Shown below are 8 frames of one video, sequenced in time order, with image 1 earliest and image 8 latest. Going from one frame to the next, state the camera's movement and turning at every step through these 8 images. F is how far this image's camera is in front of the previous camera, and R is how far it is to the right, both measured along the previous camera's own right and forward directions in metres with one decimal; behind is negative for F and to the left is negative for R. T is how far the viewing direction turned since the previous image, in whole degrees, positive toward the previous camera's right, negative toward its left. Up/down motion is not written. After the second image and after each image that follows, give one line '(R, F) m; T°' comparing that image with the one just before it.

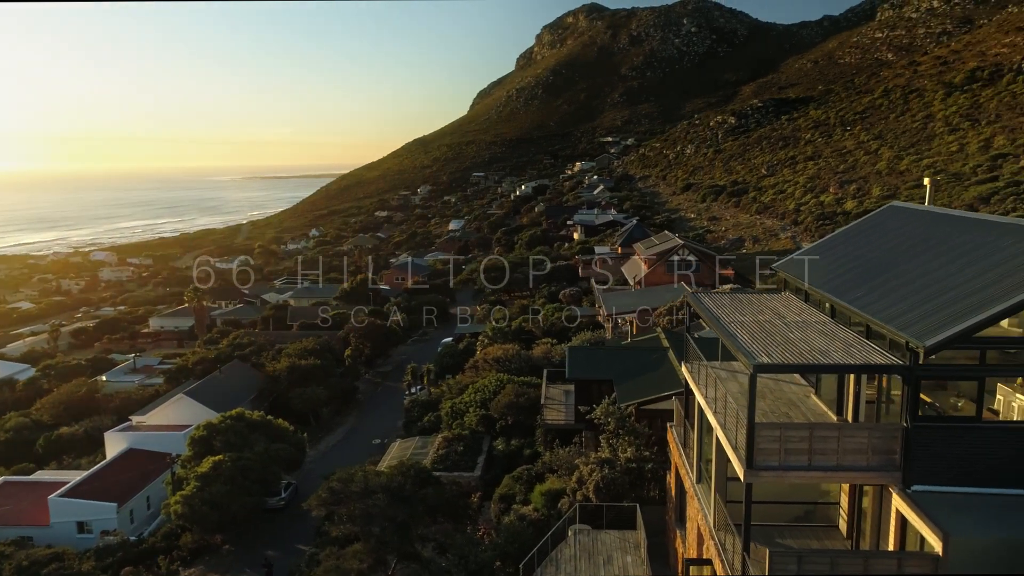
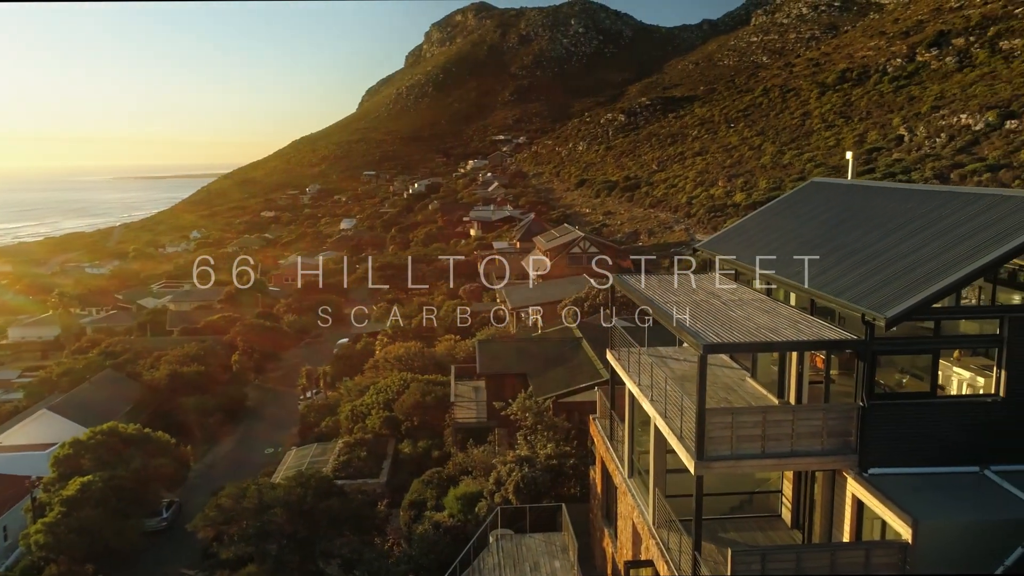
(-0.3, +1.5) m; +8°
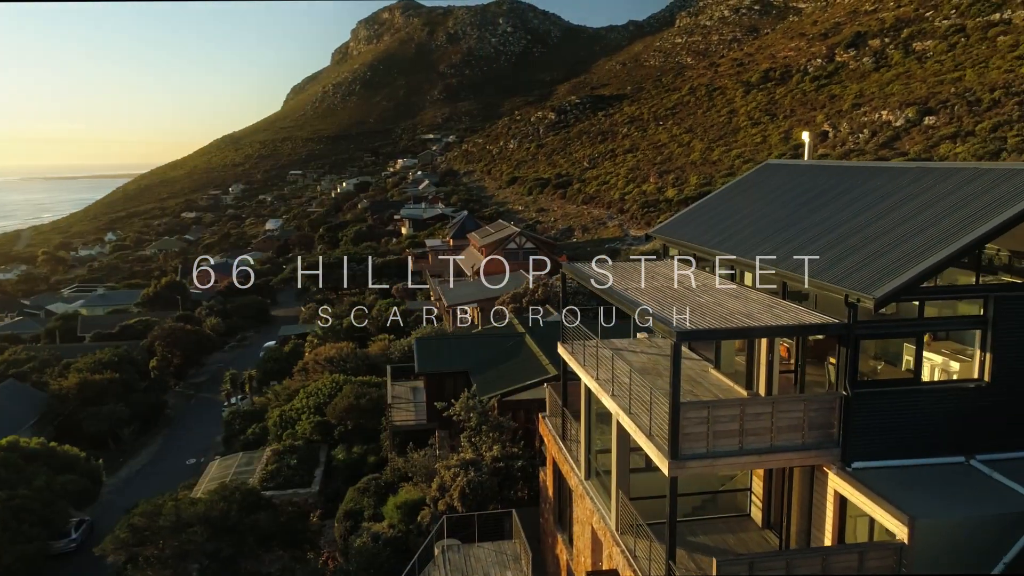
(-0.2, +1.2) m; +5°
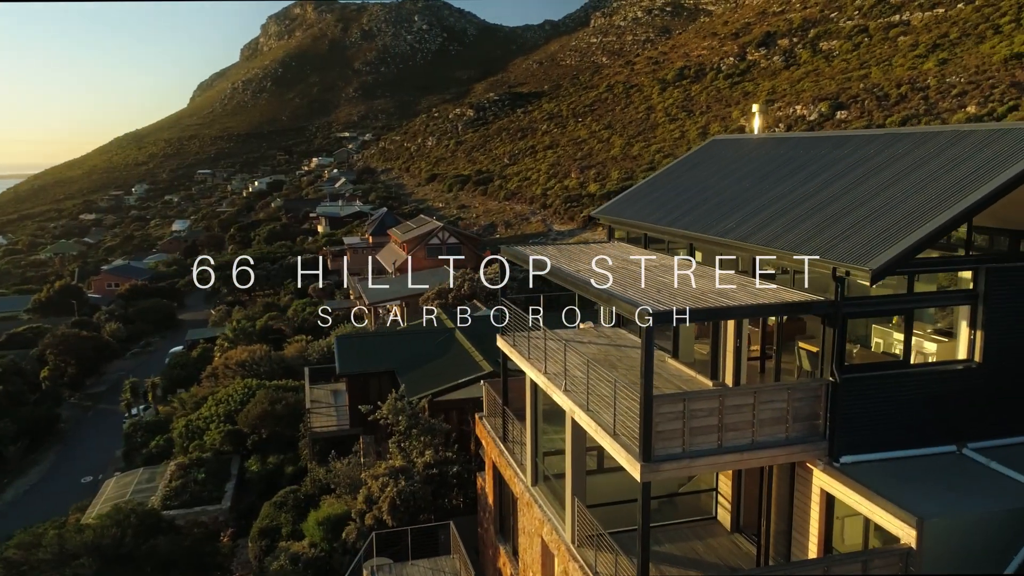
(-0.2, +1.5) m; +6°
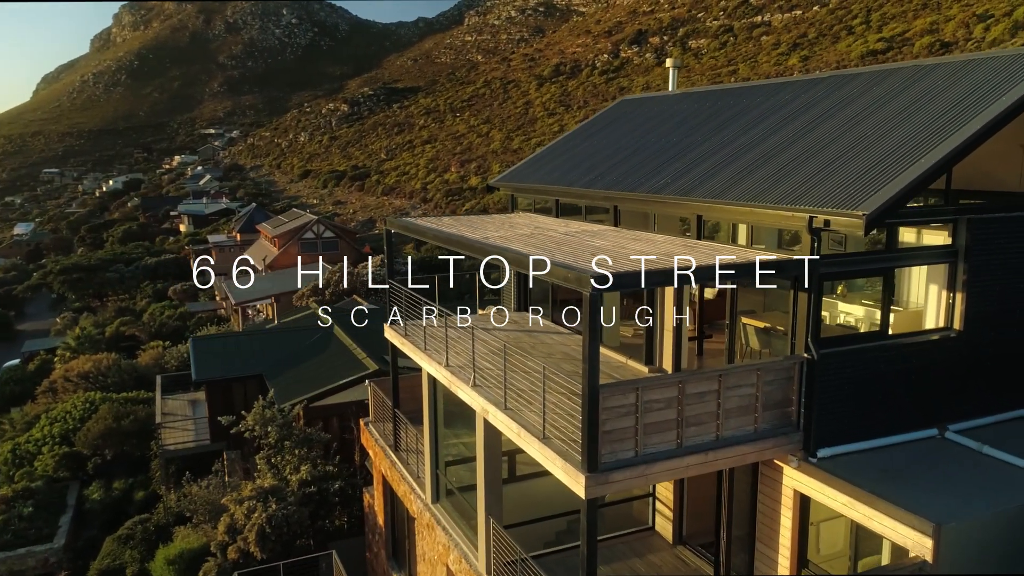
(-0.1, +2.0) m; +9°
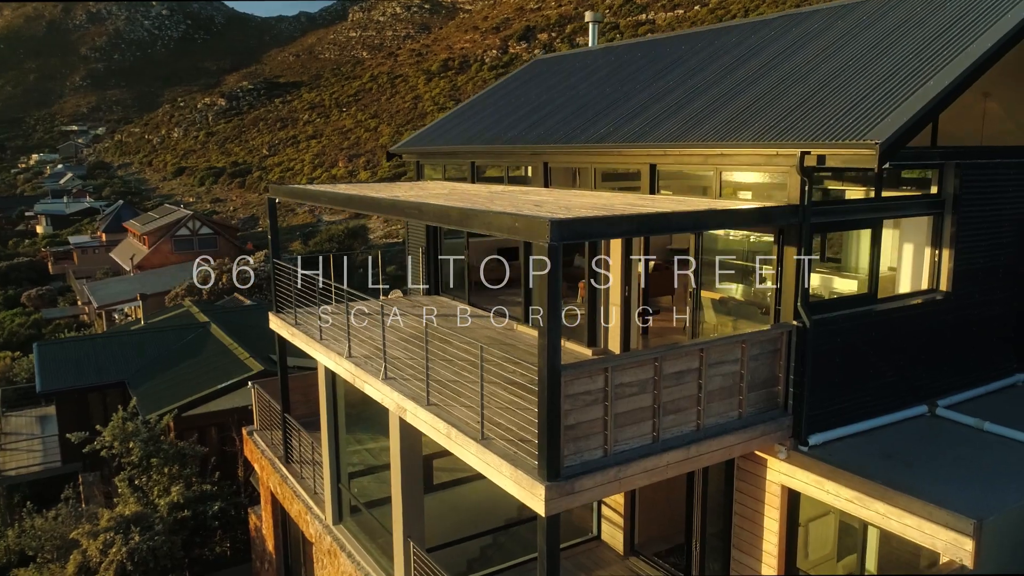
(-0.2, +1.5) m; +8°
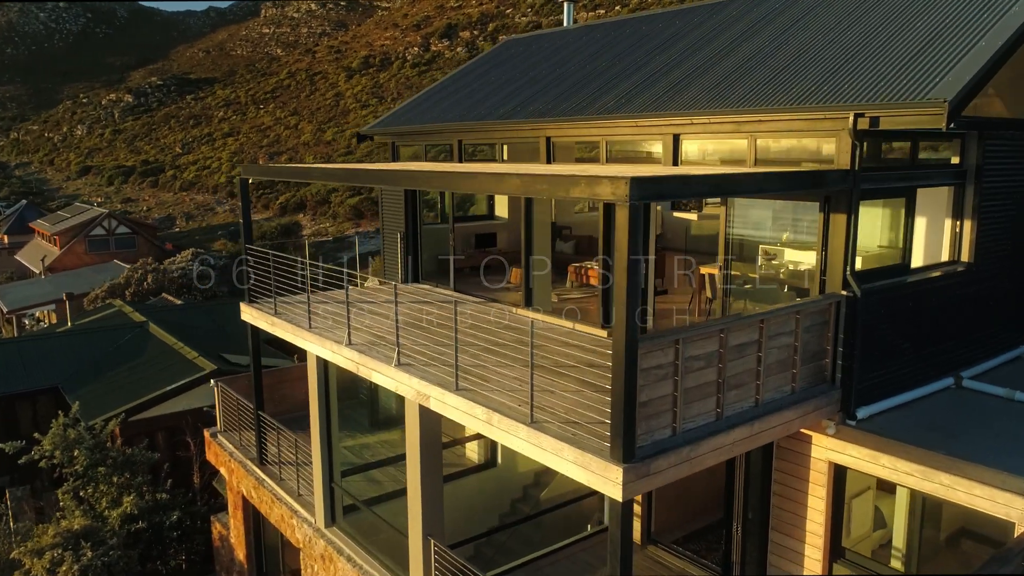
(-0.8, +0.5) m; +6°
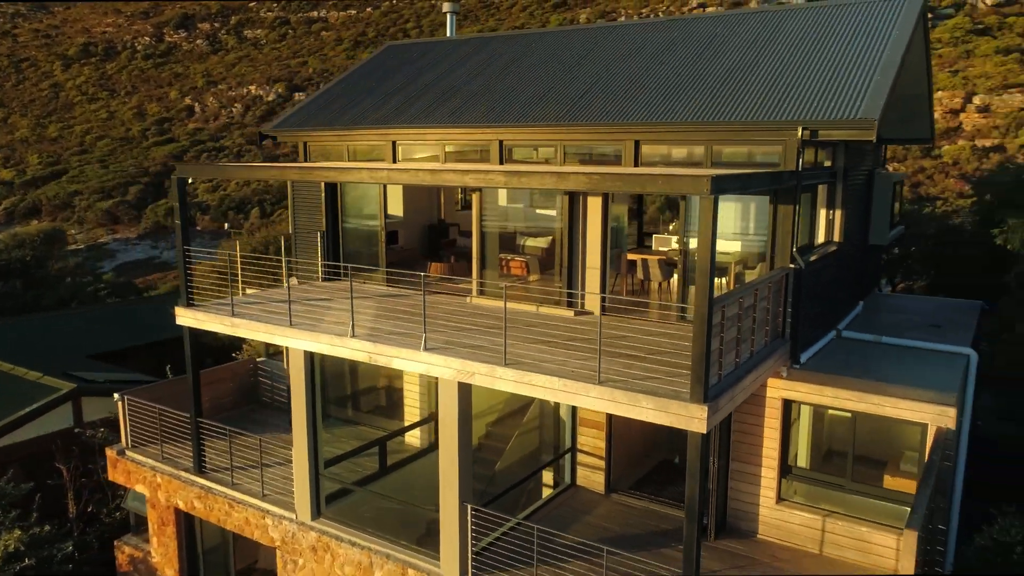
(-2.3, -0.4) m; +19°
